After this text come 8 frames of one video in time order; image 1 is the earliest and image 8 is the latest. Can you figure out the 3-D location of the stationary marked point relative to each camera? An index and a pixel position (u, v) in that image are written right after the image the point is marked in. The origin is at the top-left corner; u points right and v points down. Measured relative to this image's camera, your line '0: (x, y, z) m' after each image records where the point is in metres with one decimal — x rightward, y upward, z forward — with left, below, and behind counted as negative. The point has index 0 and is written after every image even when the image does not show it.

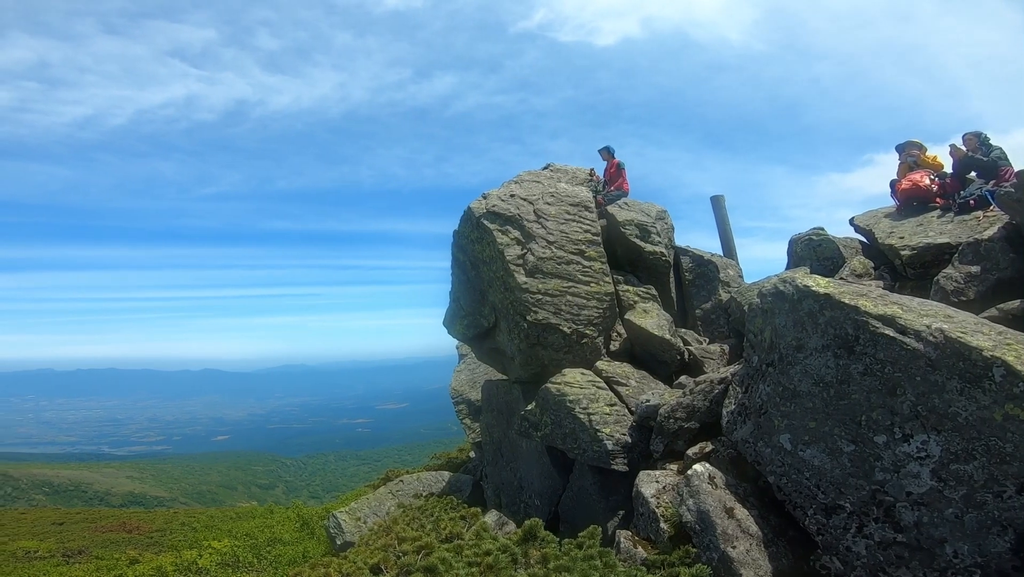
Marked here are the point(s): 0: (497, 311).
0: (-0.4, -0.5, +15.4) m
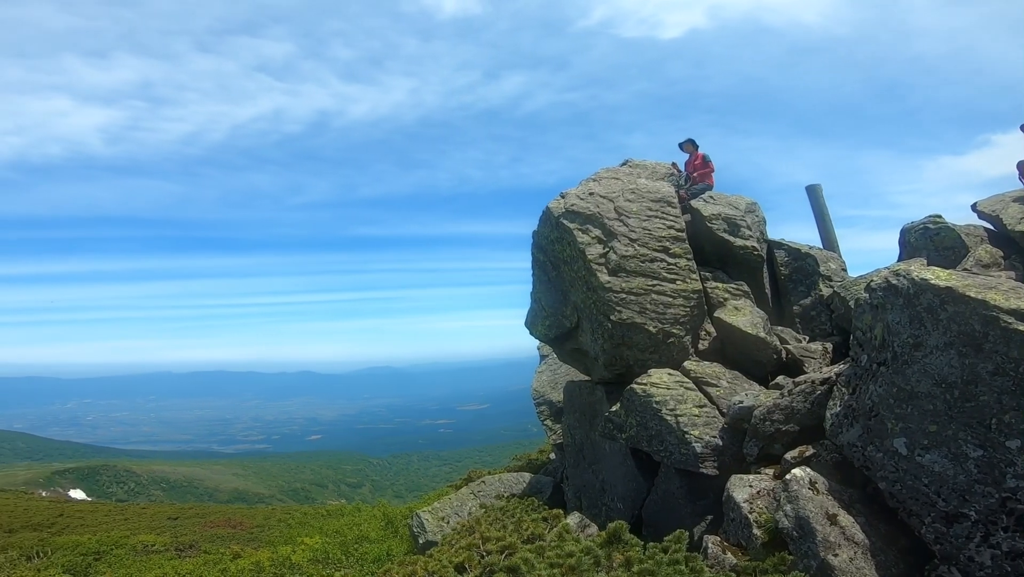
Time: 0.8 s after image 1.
0: (+1.5, -0.5, +15.3) m
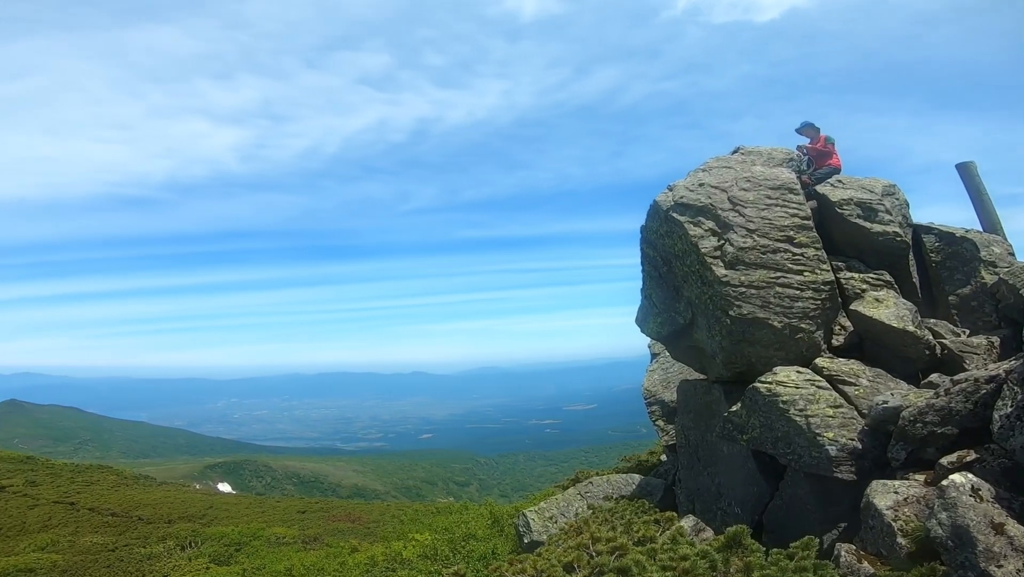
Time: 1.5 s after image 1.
0: (+4.0, -0.4, +14.7) m
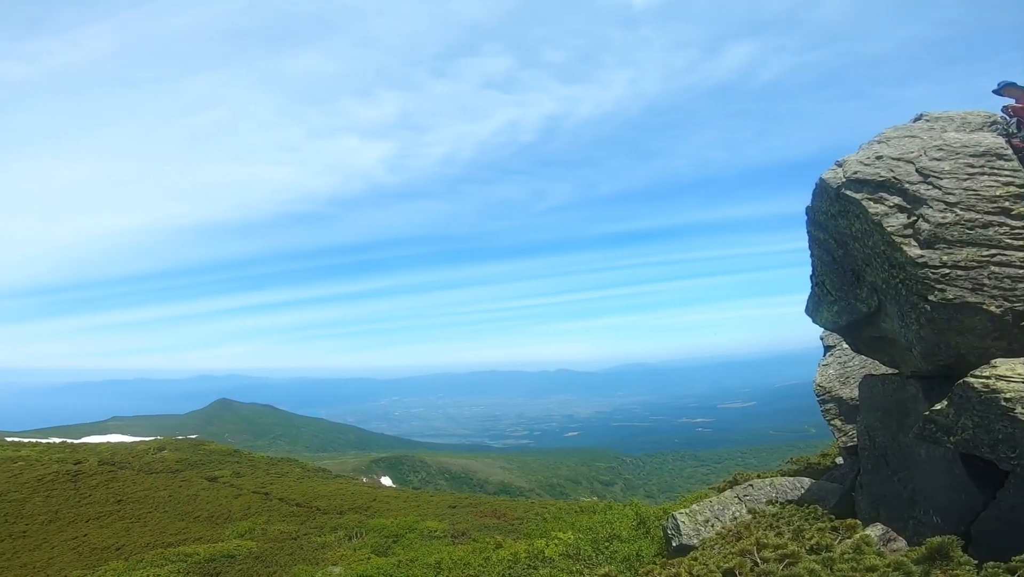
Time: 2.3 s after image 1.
0: (+7.3, -0.1, +13.3) m
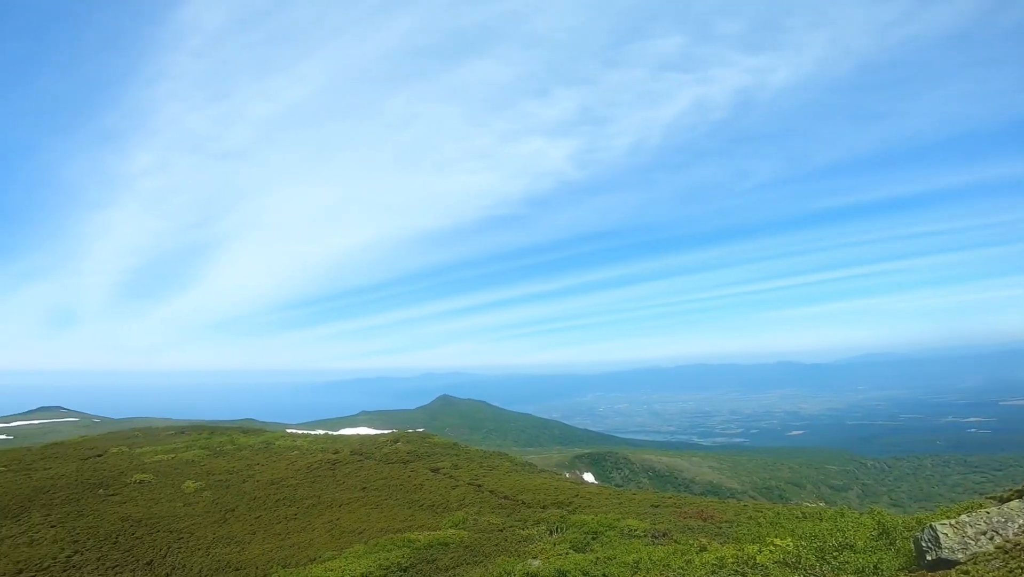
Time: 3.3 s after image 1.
0: (+10.1, +0.6, +9.8) m
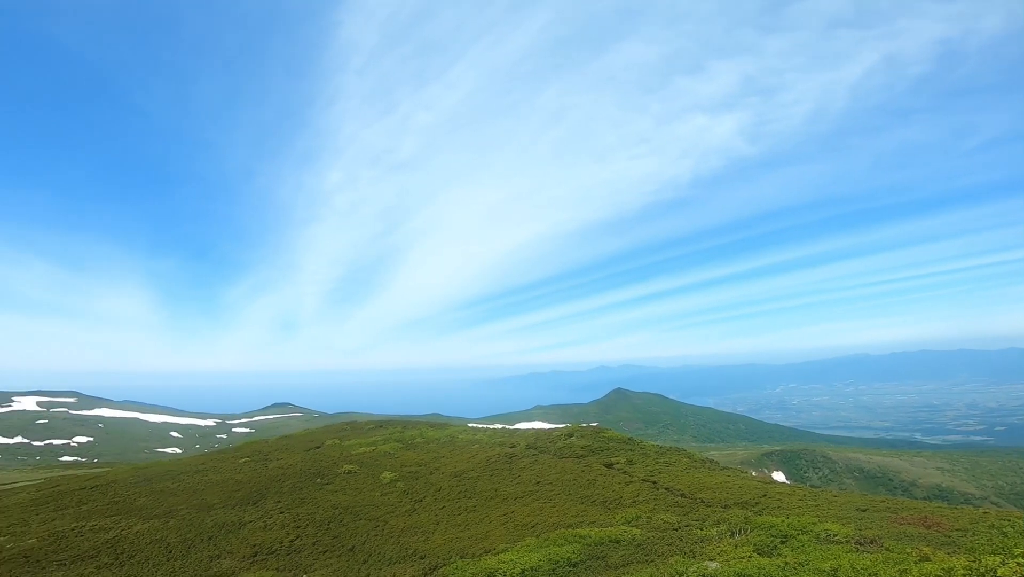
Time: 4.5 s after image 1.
0: (+8.8, +2.8, +5.6) m
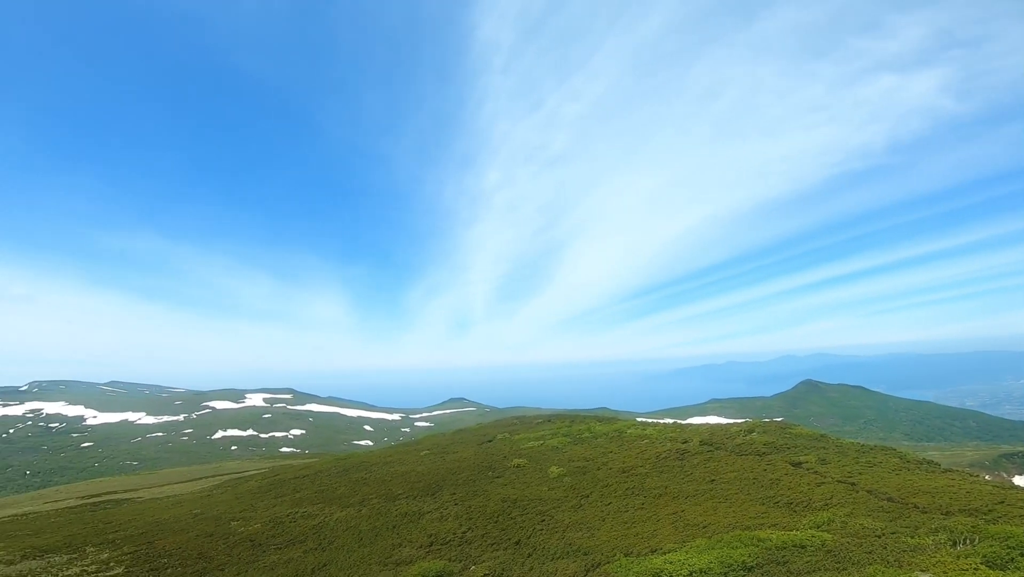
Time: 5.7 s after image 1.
0: (+5.4, +7.9, +3.0) m
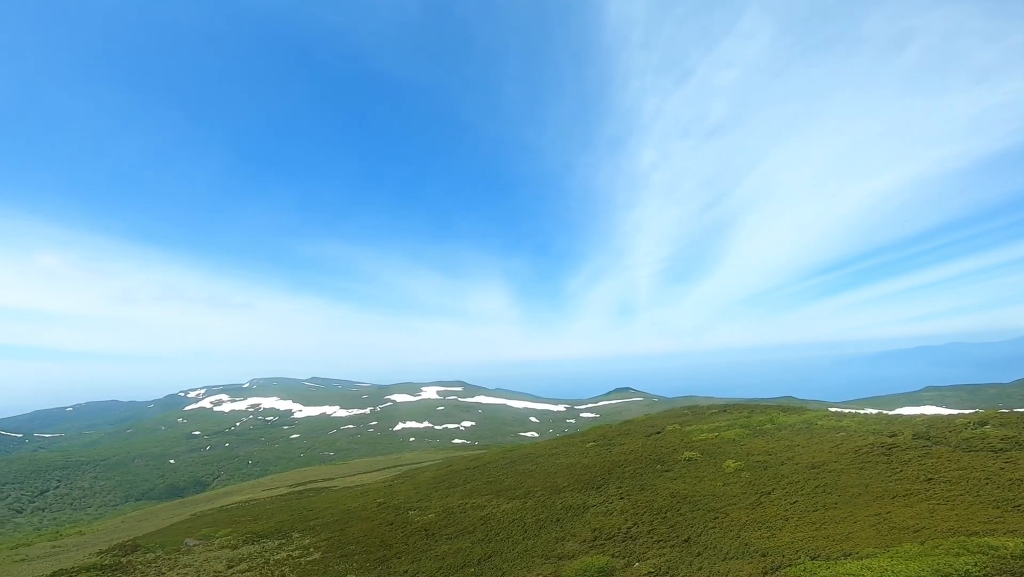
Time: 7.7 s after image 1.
0: (+3.3, +13.1, +1.1) m
